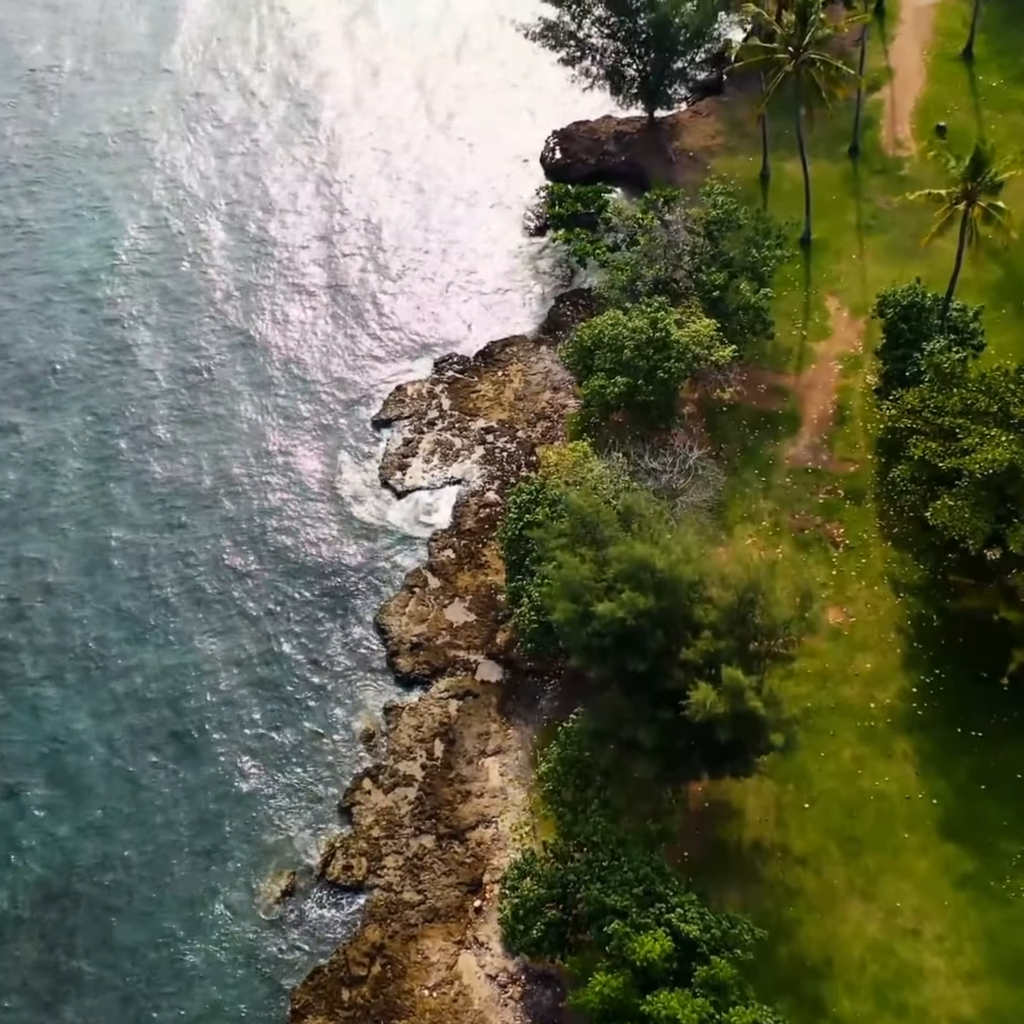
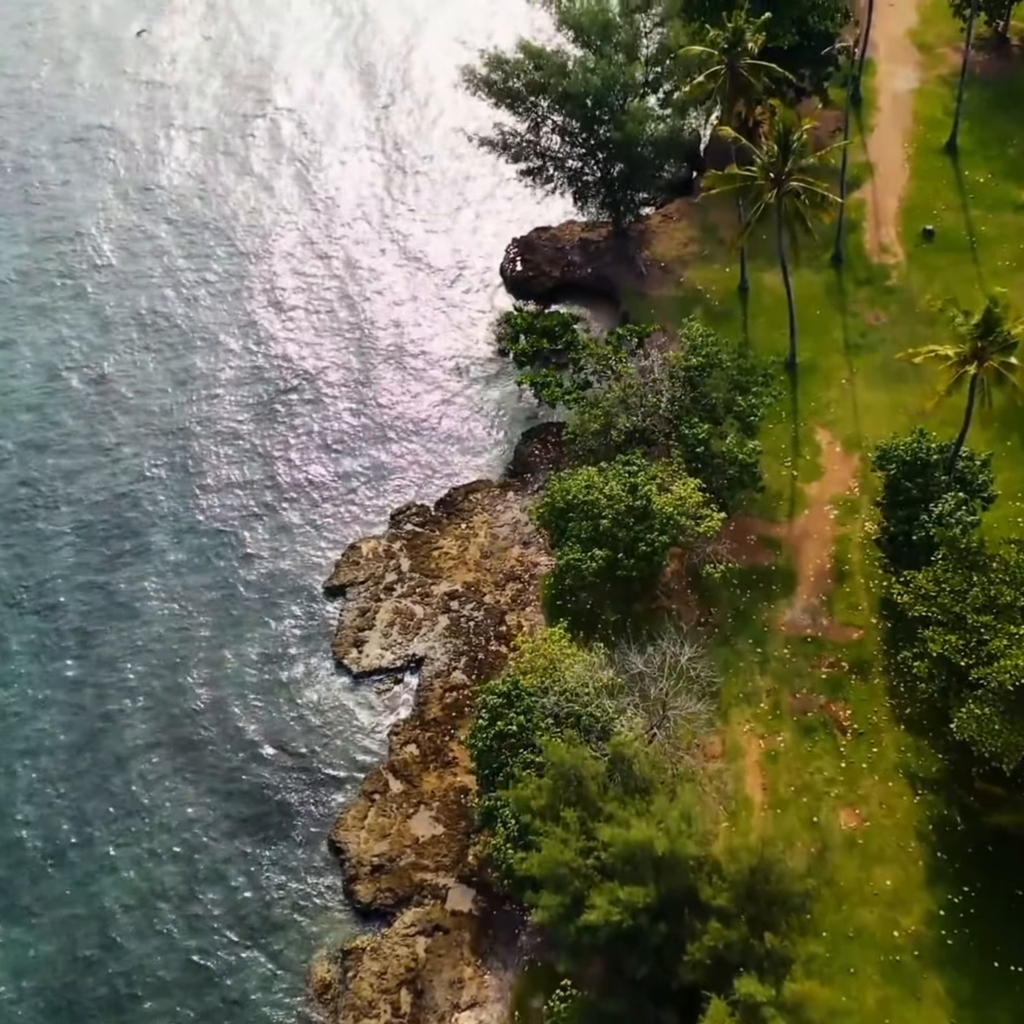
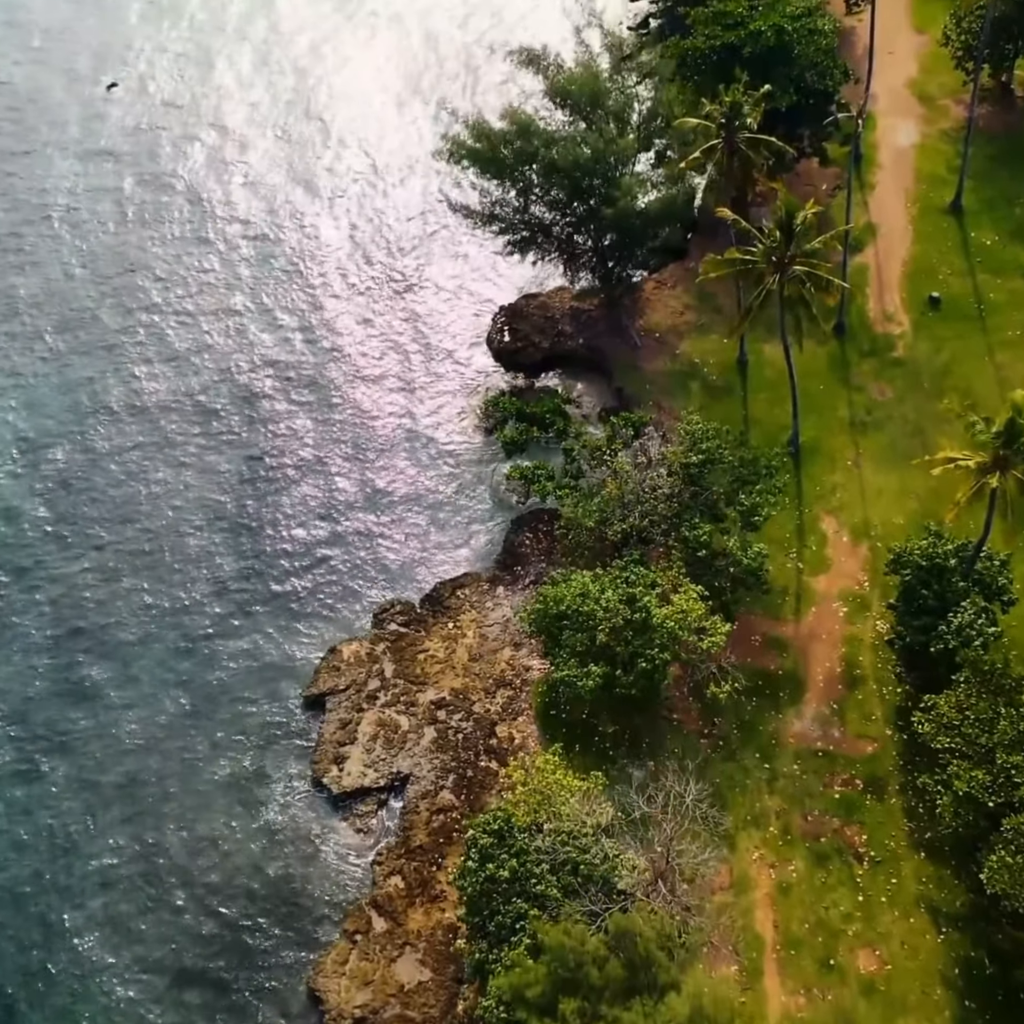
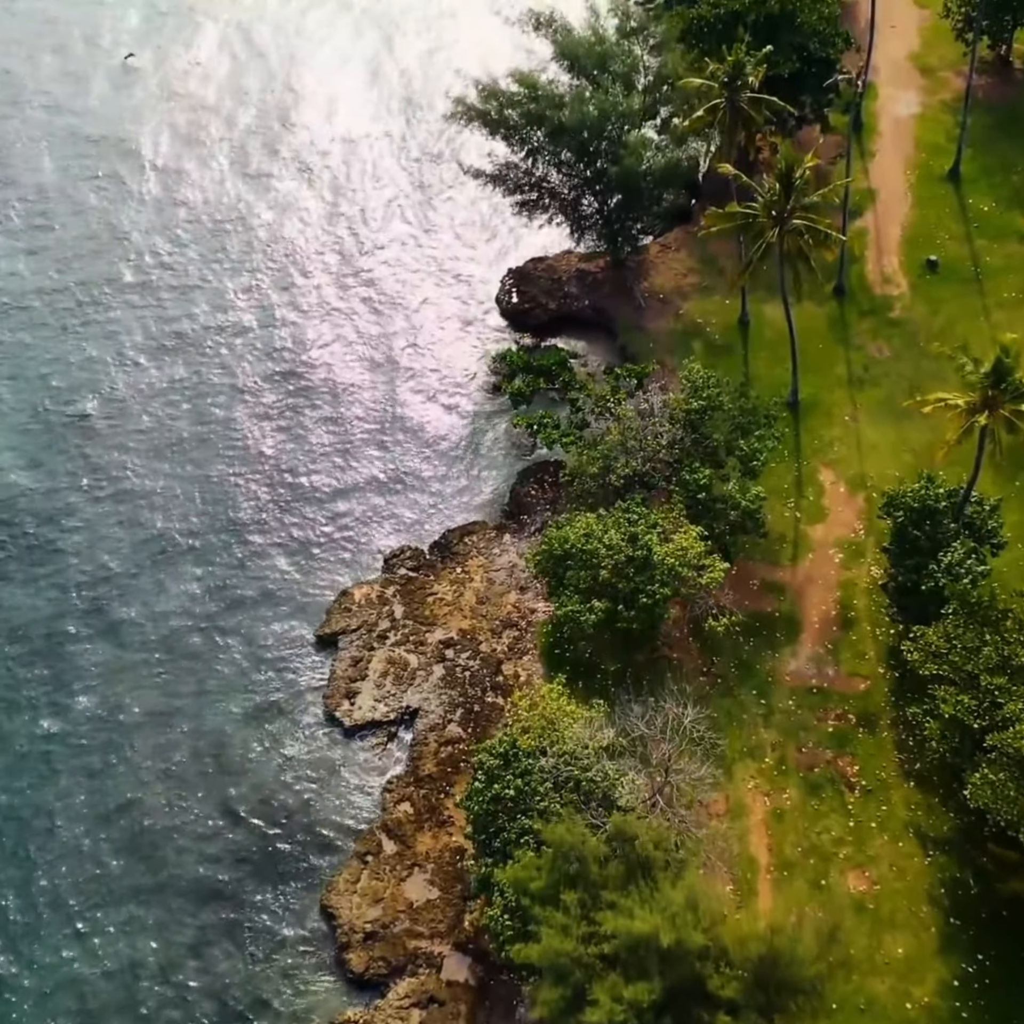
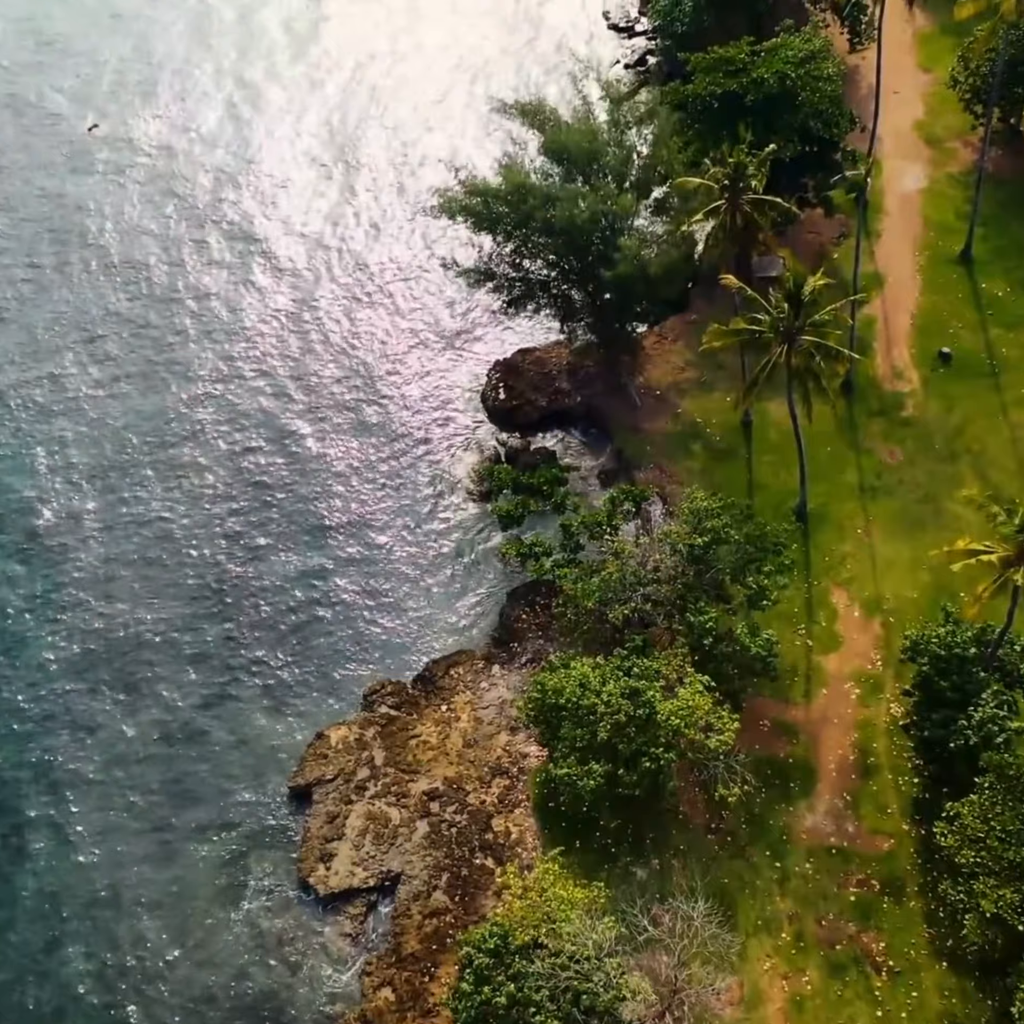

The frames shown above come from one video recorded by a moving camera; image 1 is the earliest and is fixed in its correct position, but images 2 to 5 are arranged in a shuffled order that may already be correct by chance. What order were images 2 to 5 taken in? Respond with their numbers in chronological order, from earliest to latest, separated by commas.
2, 4, 3, 5
